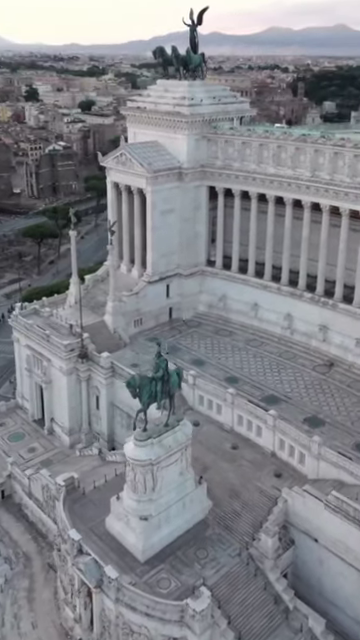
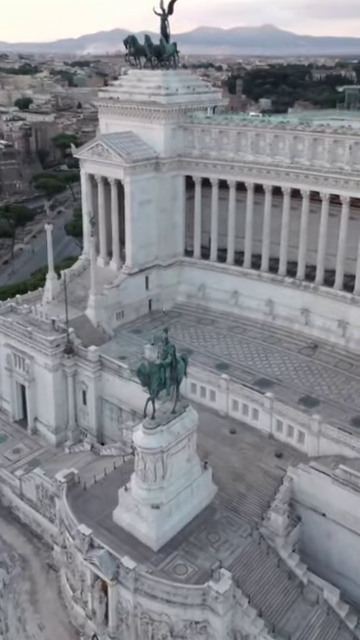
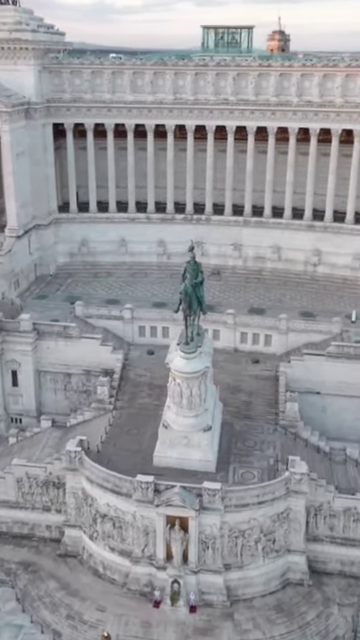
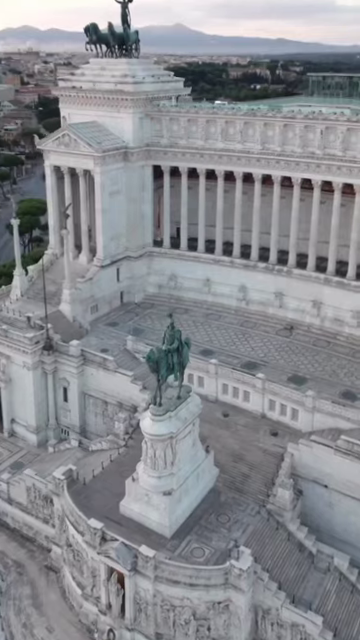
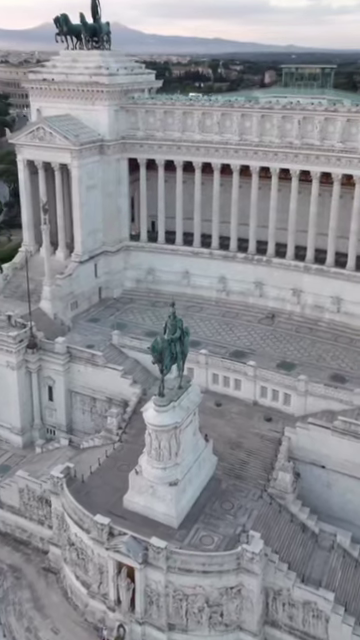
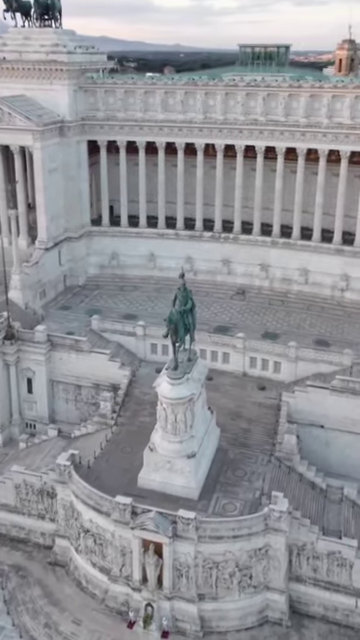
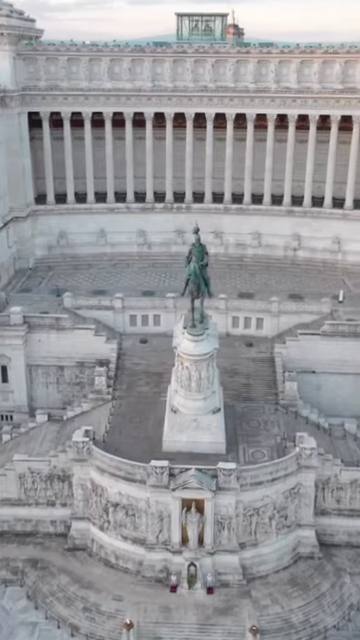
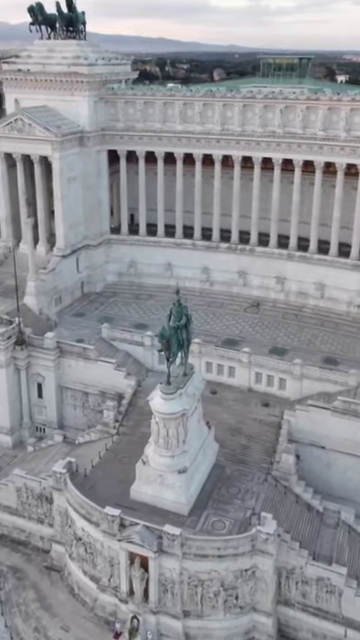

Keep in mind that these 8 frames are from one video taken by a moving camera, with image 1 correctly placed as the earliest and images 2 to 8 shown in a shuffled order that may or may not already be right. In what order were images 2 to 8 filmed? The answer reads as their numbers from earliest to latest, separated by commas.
2, 4, 5, 8, 6, 3, 7
